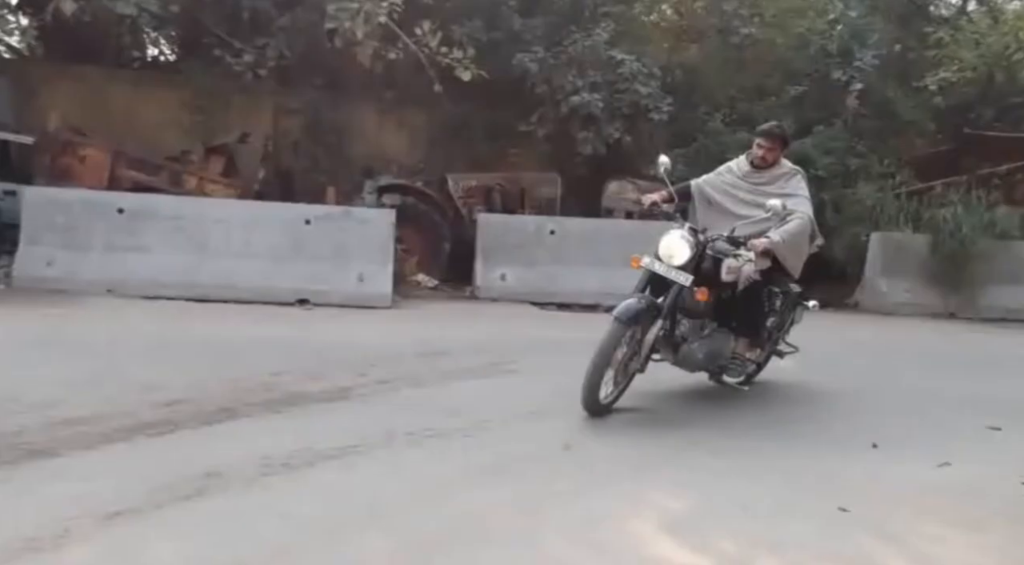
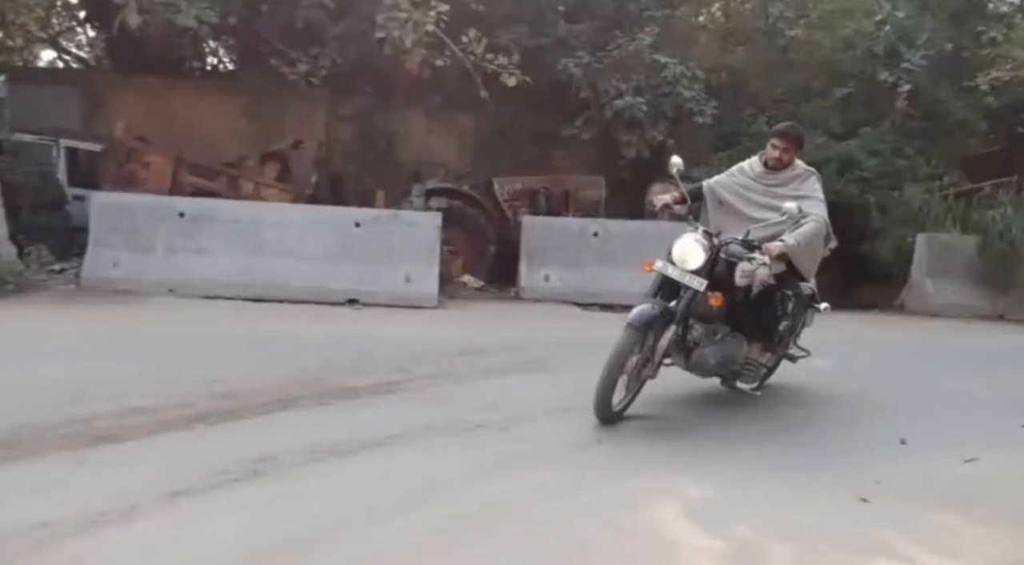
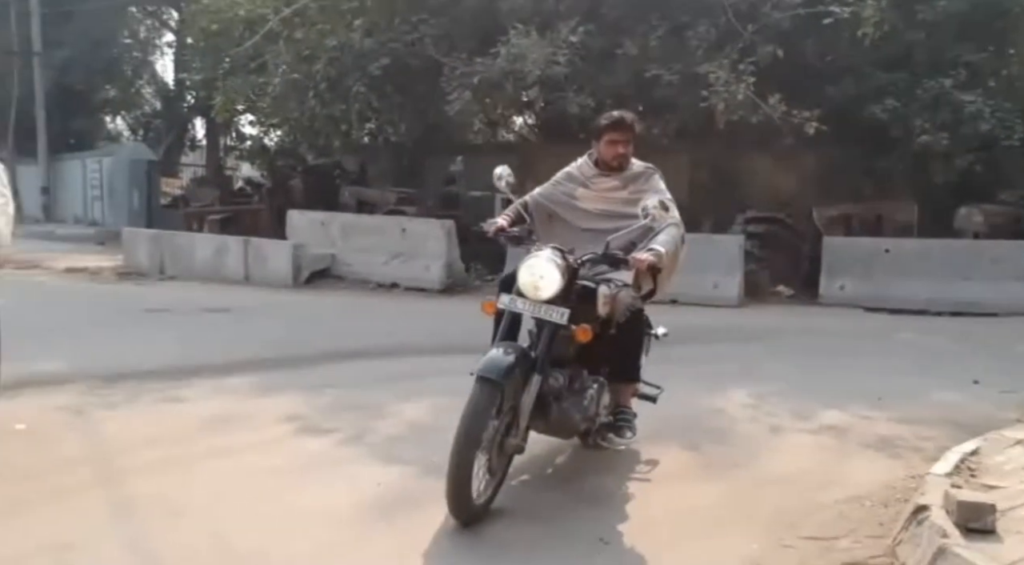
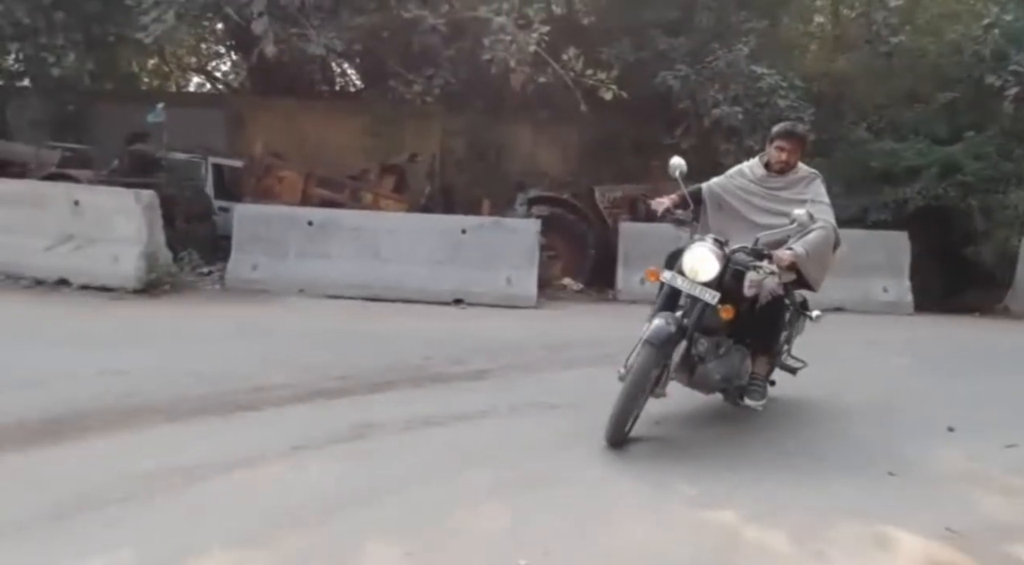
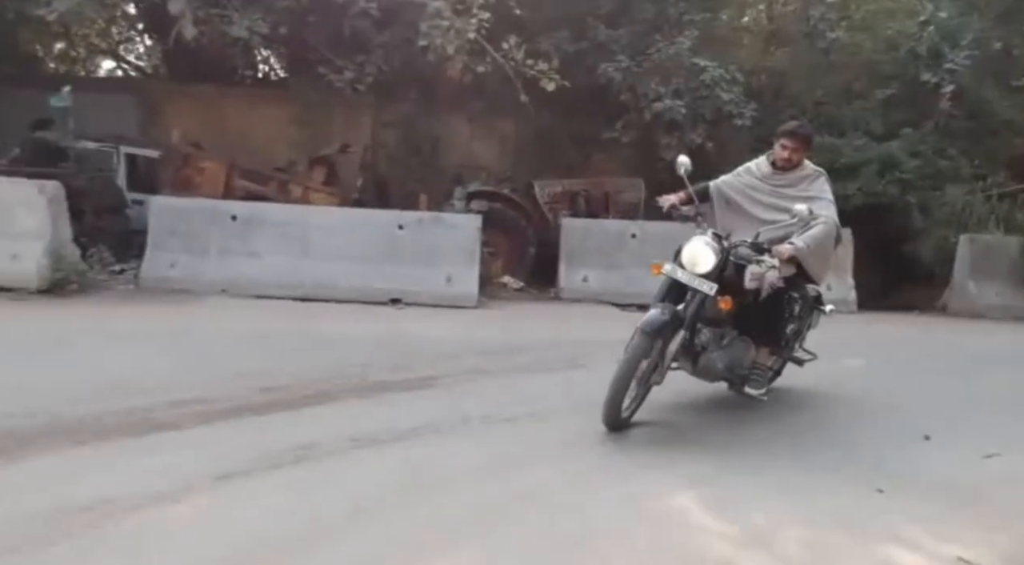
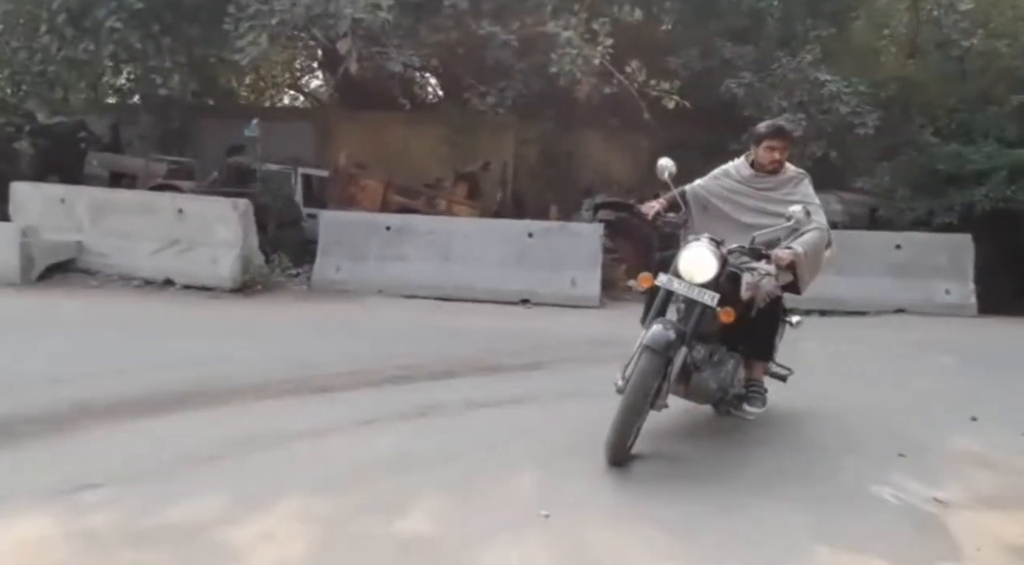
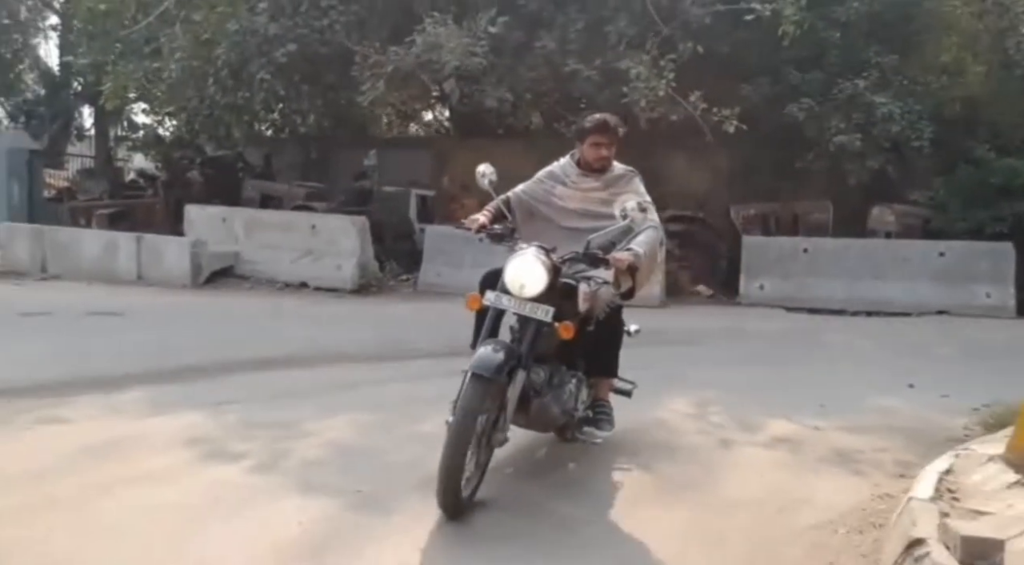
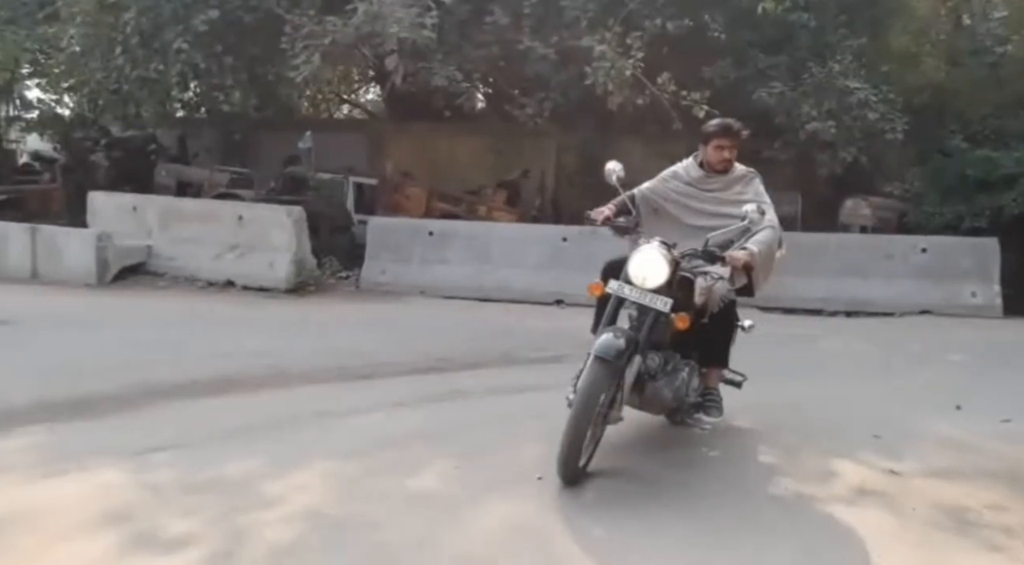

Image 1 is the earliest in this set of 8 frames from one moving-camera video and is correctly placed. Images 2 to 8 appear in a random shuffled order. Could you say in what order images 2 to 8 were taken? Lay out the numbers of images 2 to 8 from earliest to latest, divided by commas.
2, 5, 4, 6, 8, 7, 3
